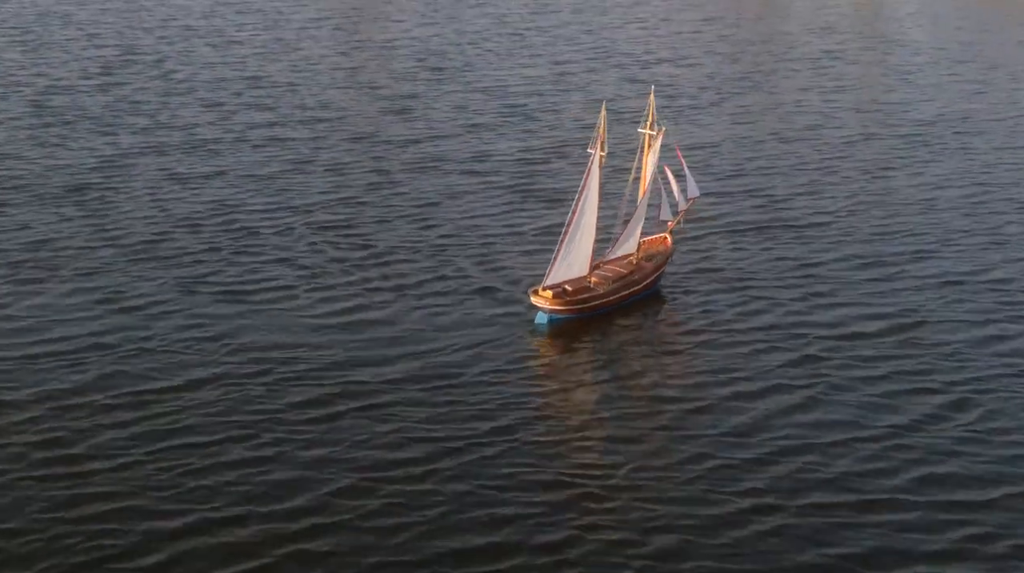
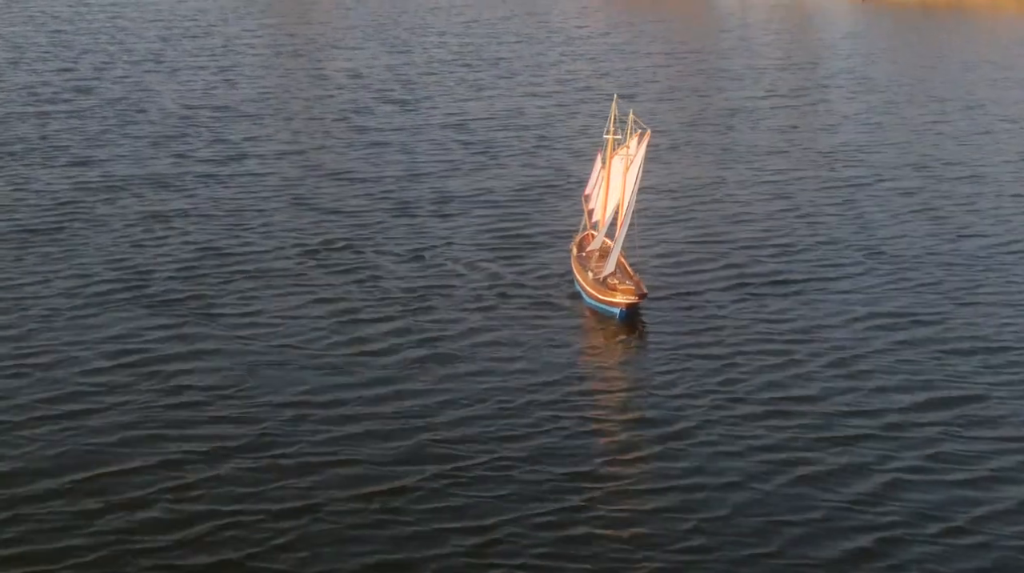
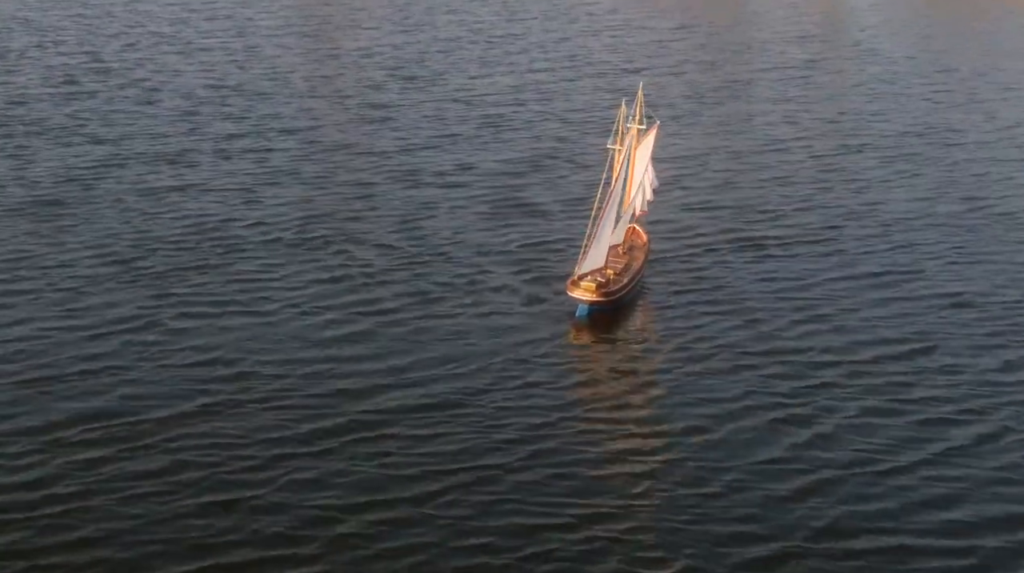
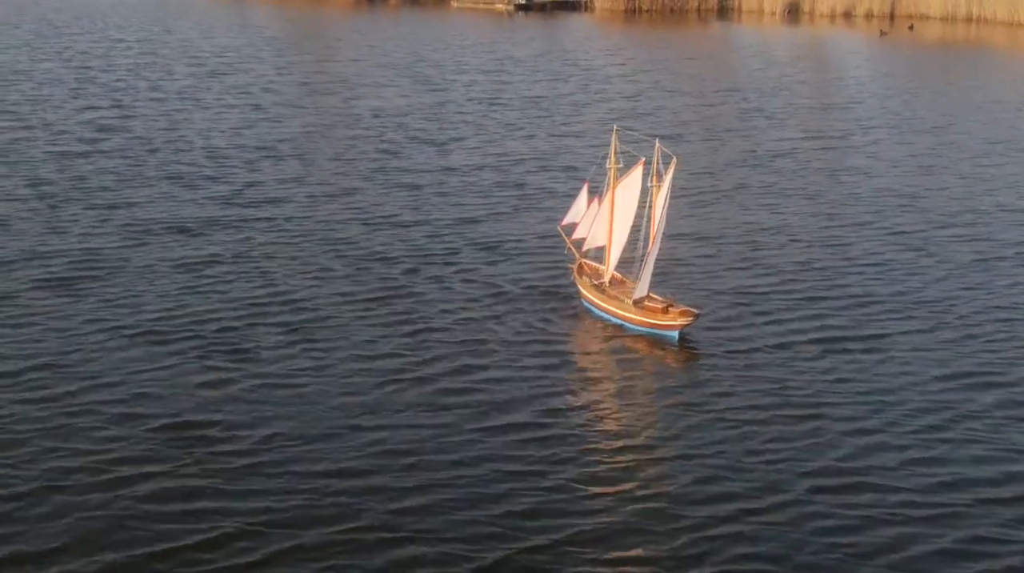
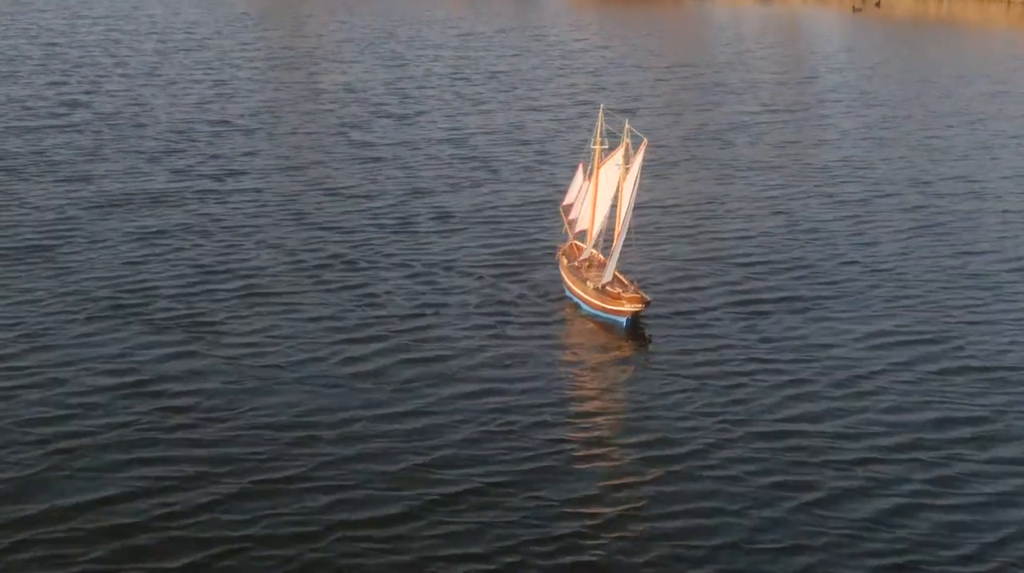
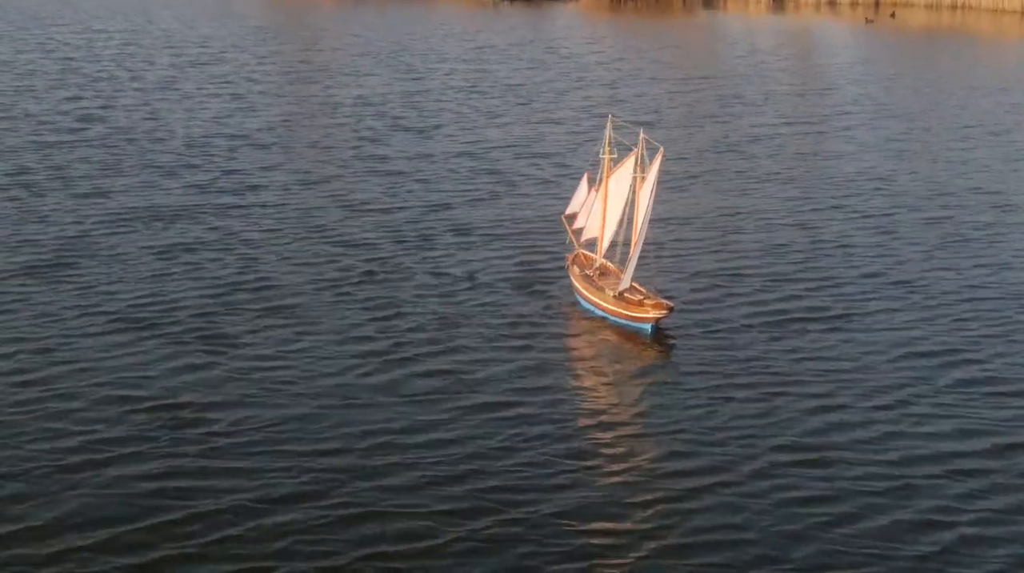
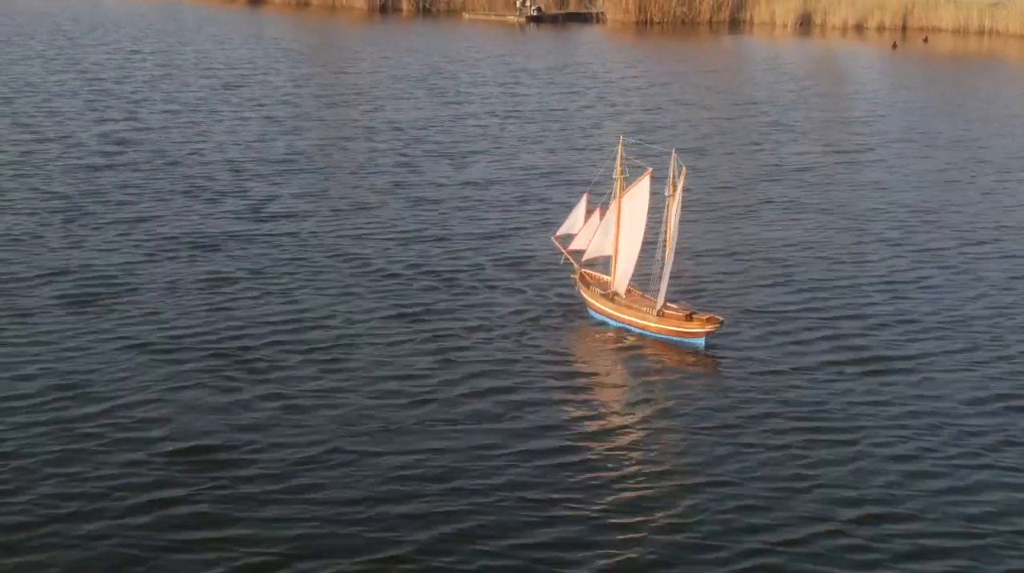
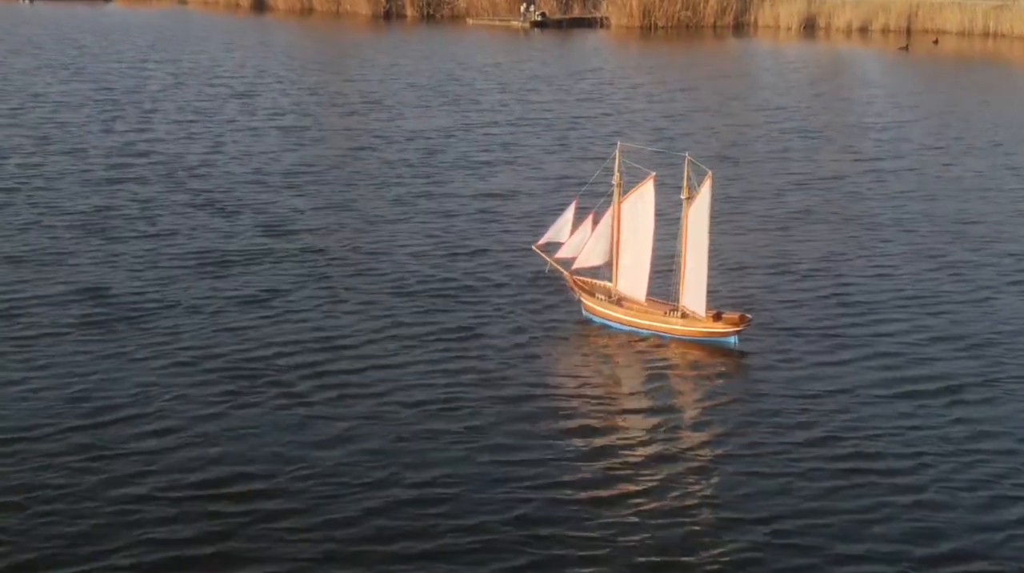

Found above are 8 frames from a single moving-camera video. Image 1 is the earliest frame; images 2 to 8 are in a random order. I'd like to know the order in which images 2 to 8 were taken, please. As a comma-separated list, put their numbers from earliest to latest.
3, 2, 5, 6, 4, 7, 8
